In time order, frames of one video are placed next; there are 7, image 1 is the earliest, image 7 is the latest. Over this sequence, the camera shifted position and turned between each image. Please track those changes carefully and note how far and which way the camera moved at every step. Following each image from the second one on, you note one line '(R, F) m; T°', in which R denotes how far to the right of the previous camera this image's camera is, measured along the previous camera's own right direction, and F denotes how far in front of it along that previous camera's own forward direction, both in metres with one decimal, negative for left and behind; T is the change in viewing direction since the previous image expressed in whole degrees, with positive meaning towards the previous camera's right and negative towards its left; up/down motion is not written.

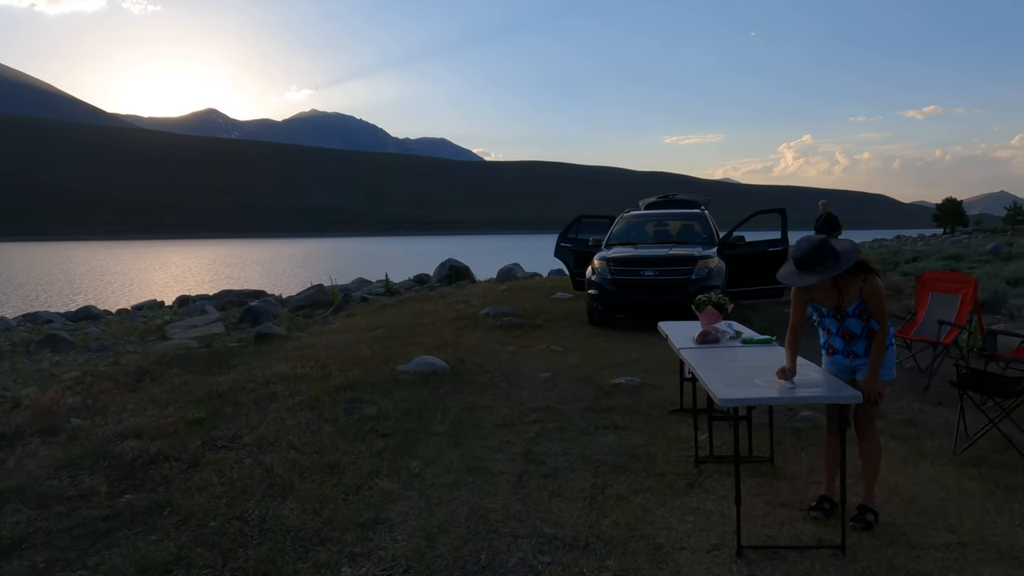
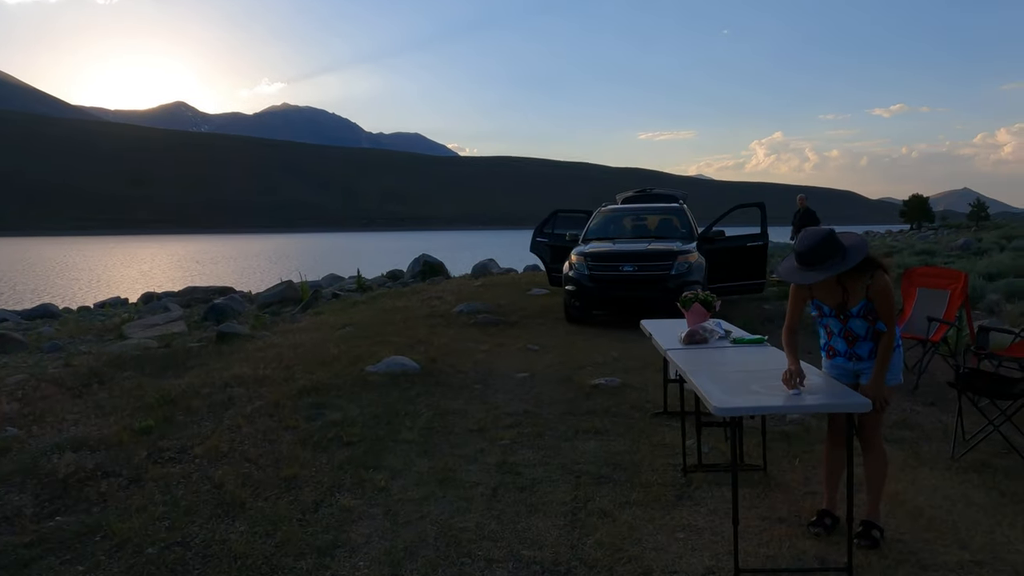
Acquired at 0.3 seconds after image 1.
(0.0, +0.4) m; +2°
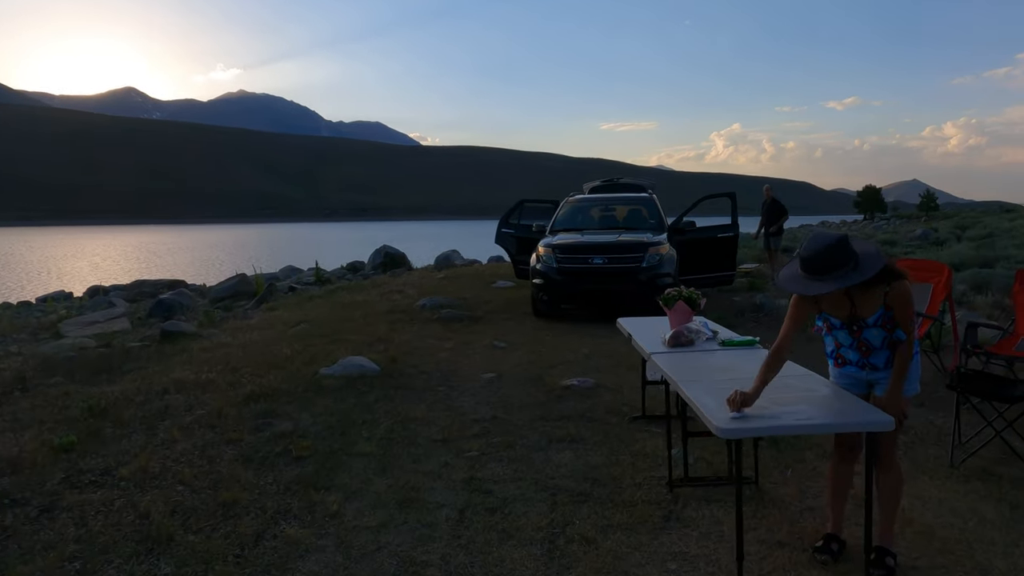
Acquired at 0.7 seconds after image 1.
(0.0, +0.4) m; +3°
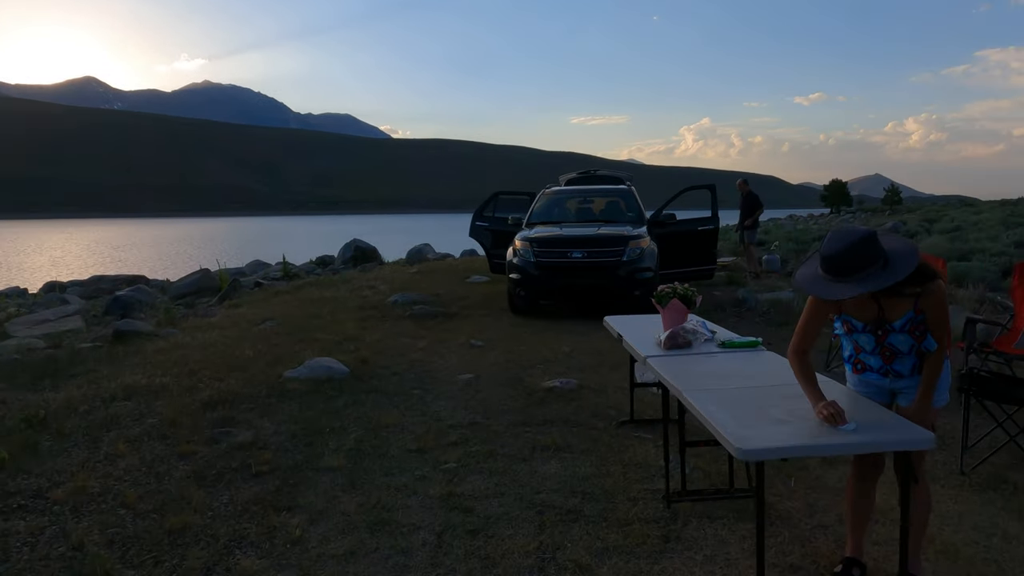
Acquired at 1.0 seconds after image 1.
(-0.1, +0.4) m; +2°
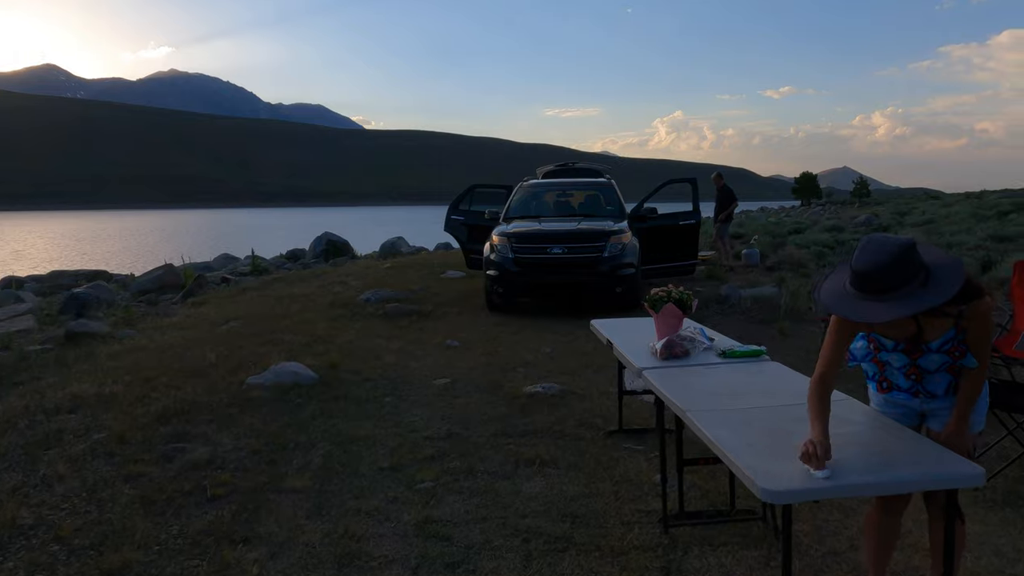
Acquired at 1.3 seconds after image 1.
(0.0, +0.3) m; +2°
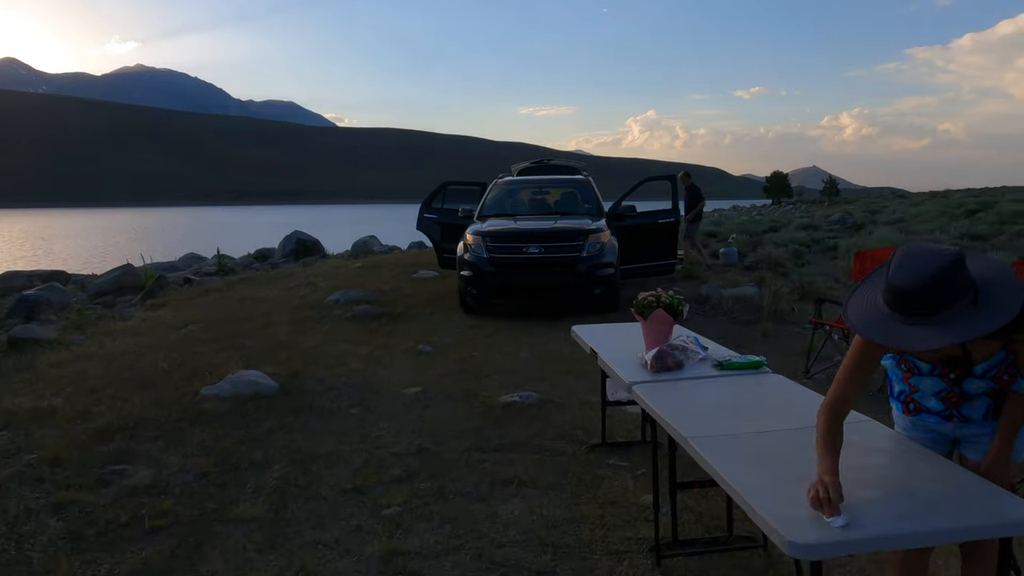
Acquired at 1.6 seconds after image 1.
(0.0, +0.3) m; +2°
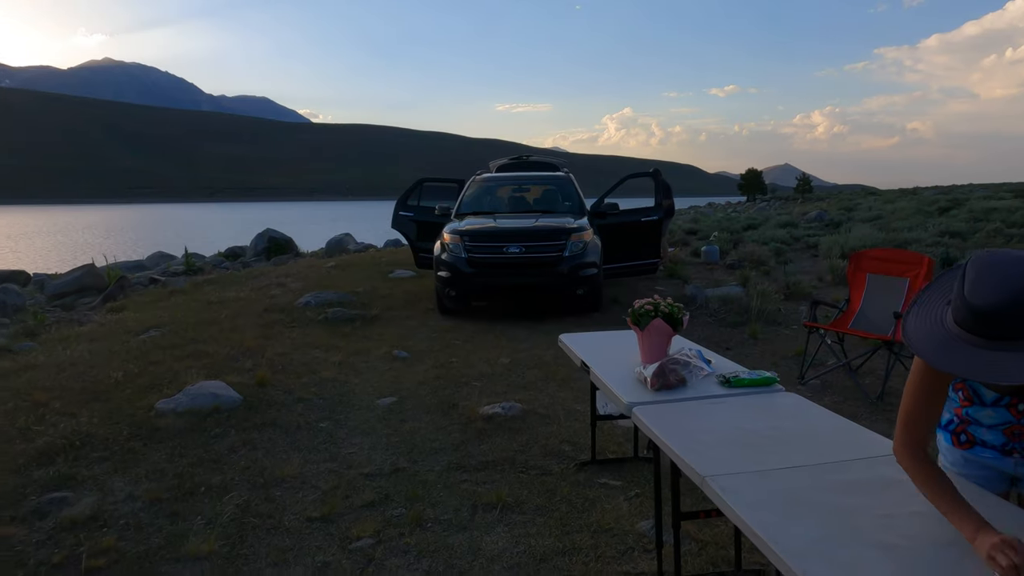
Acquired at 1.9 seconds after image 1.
(0.0, +0.3) m; +2°
